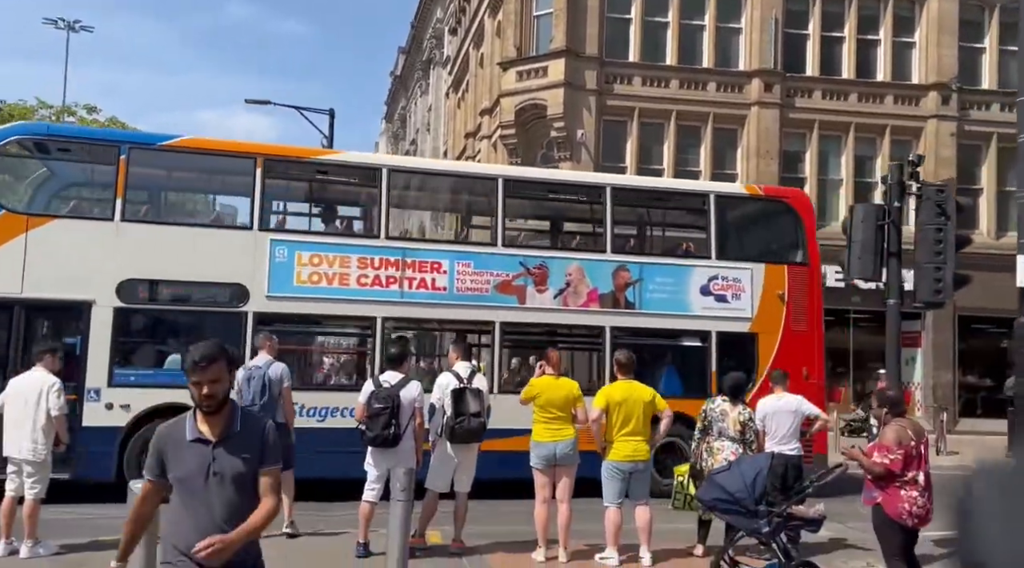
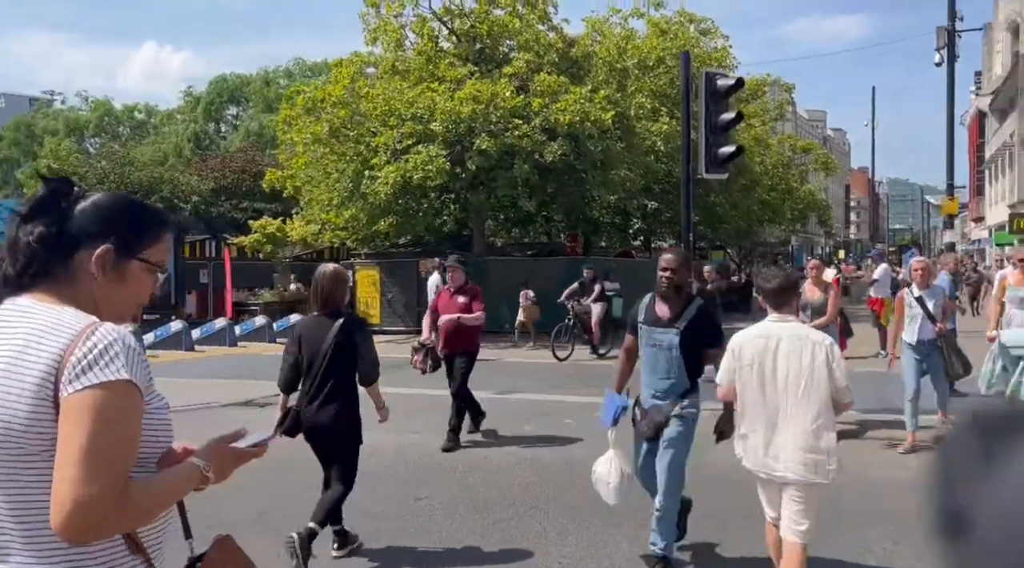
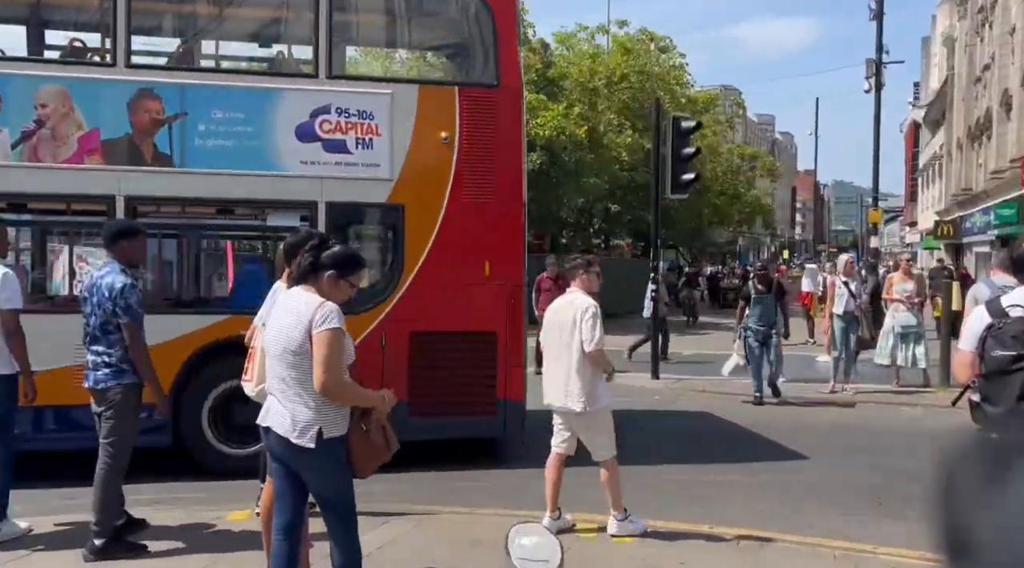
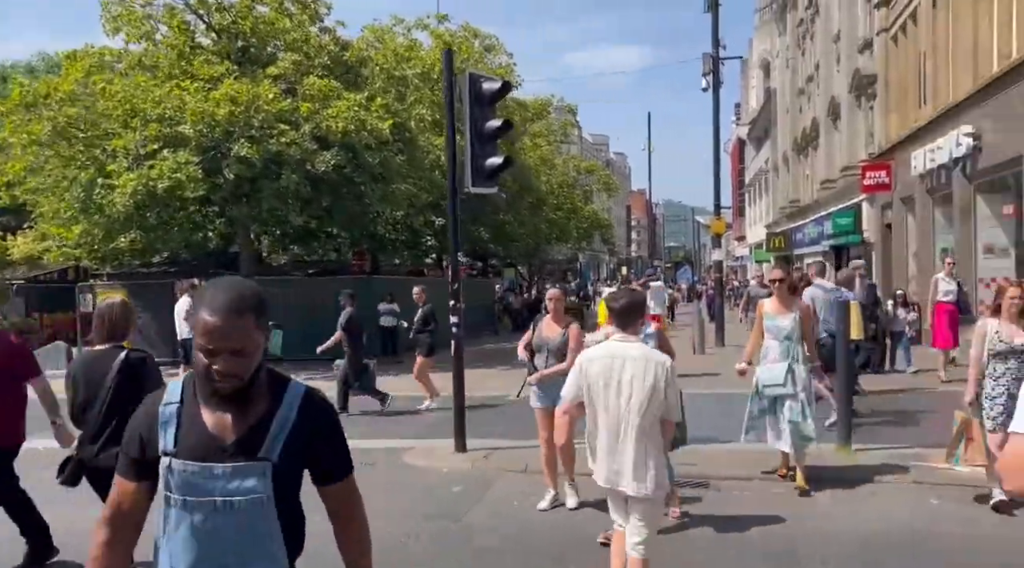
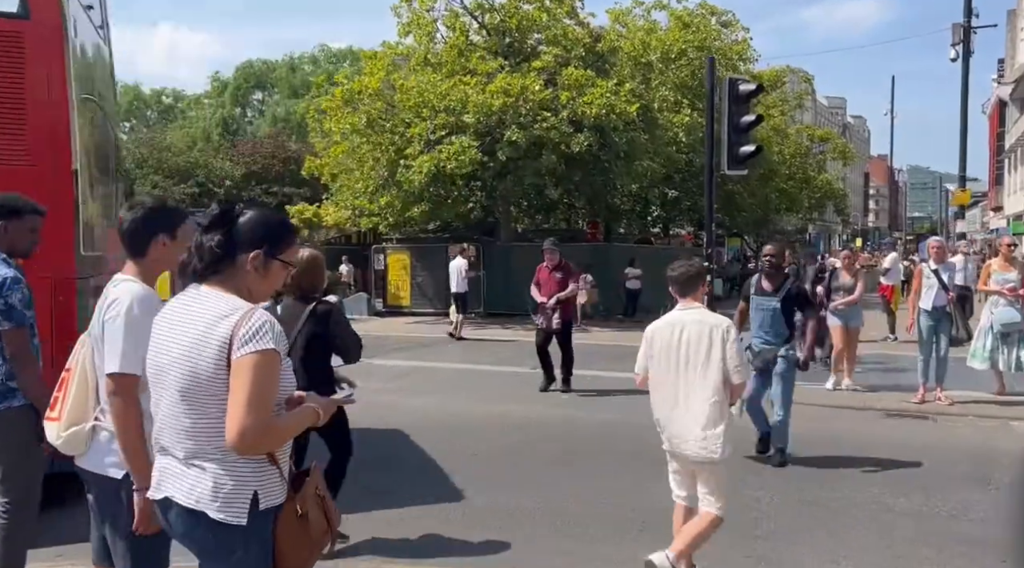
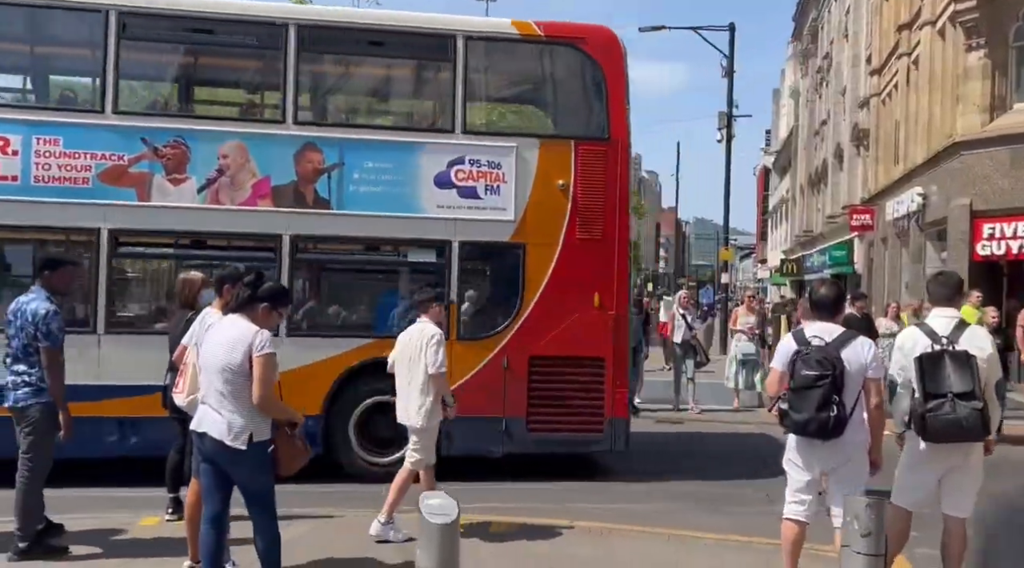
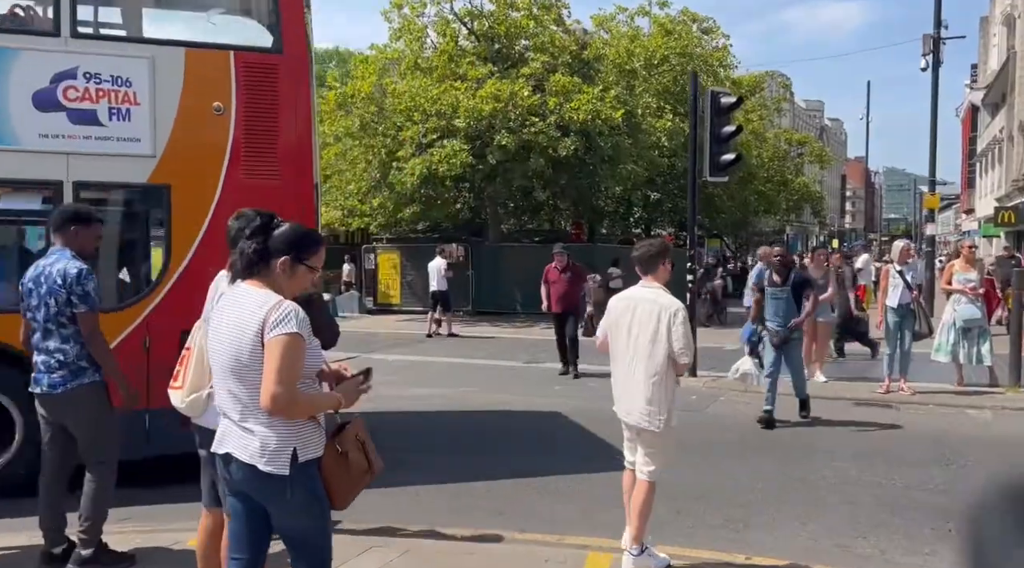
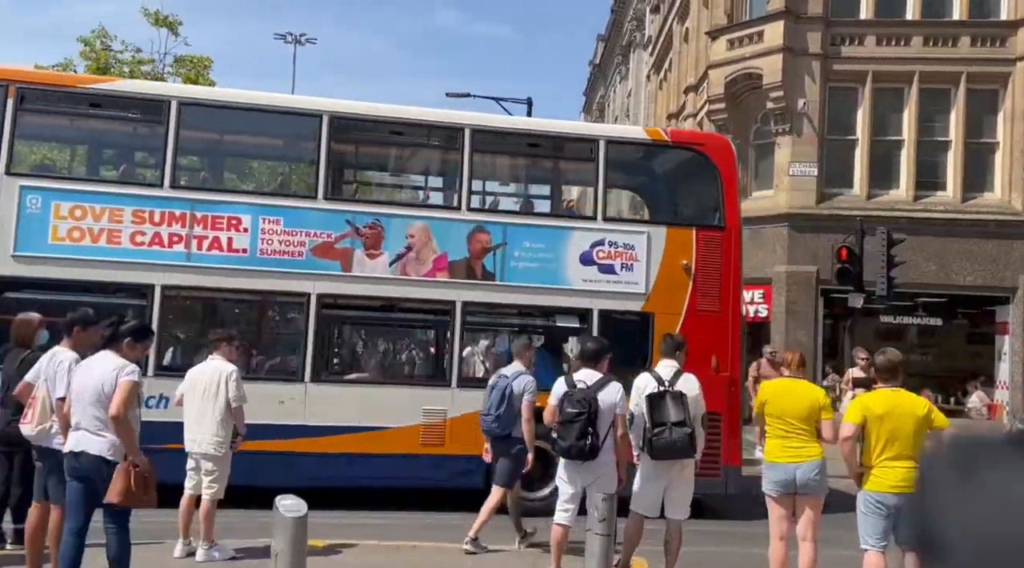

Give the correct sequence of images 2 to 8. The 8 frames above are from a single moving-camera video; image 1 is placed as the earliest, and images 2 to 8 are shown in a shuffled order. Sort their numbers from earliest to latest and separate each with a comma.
8, 6, 3, 7, 5, 2, 4
